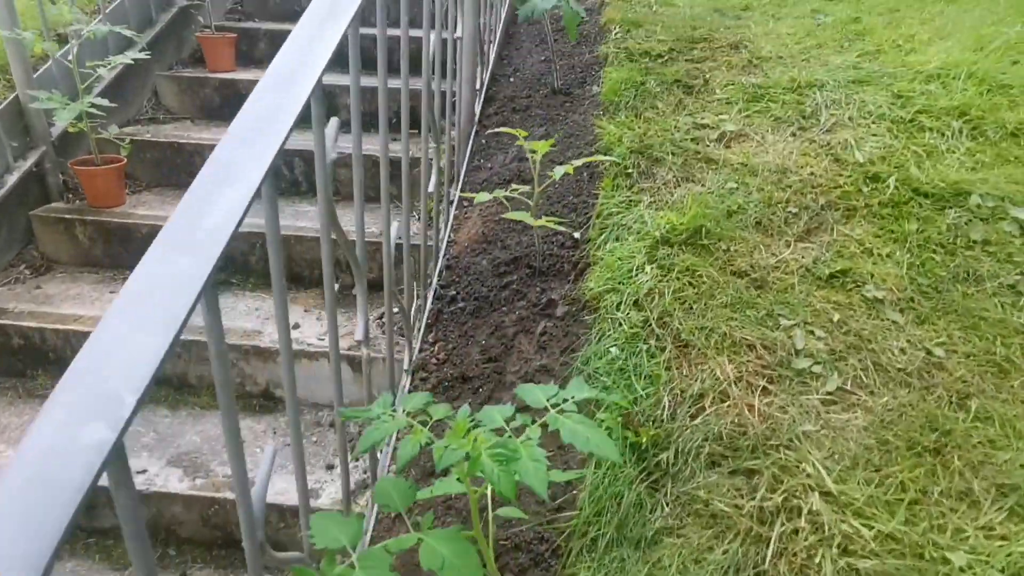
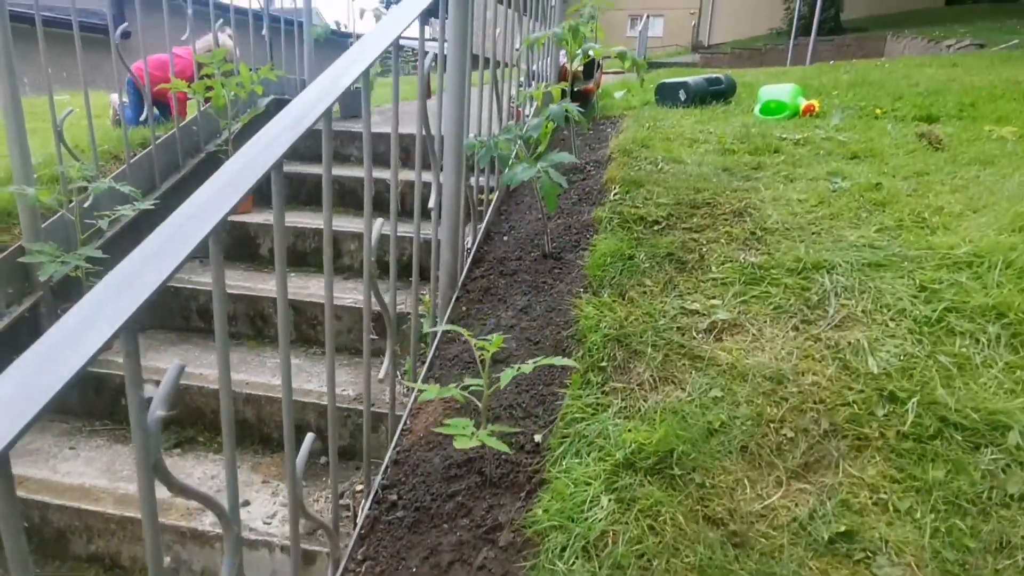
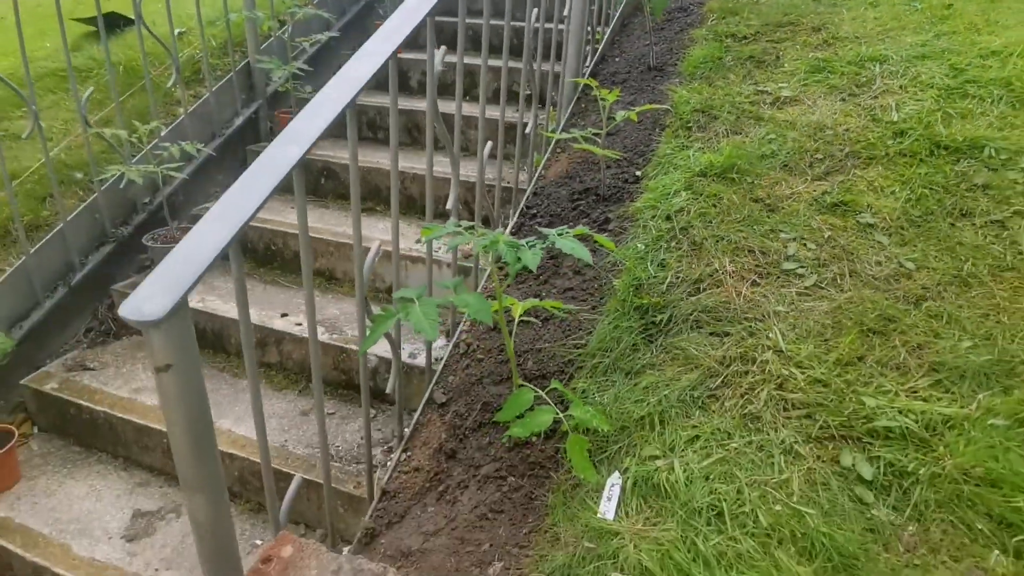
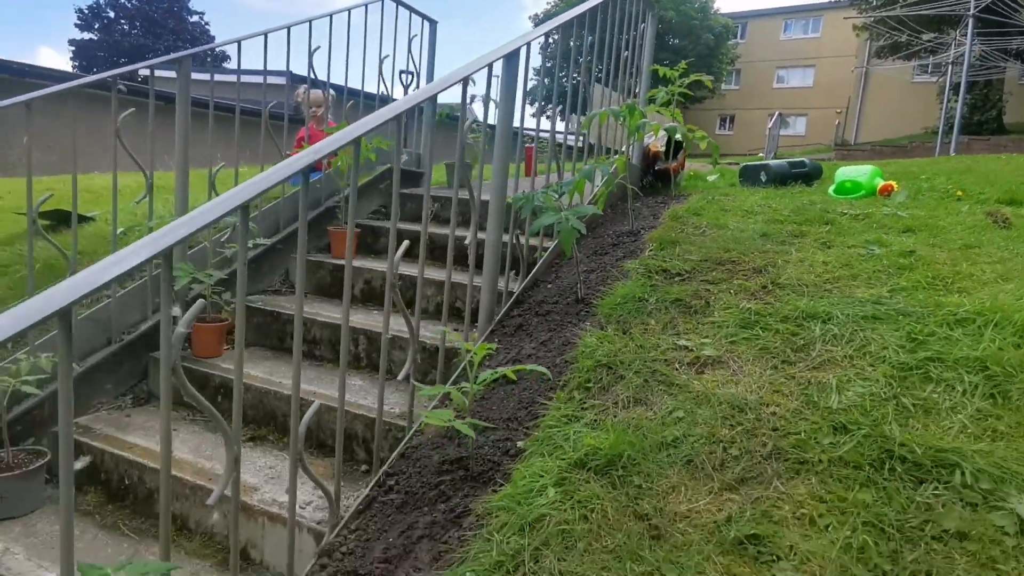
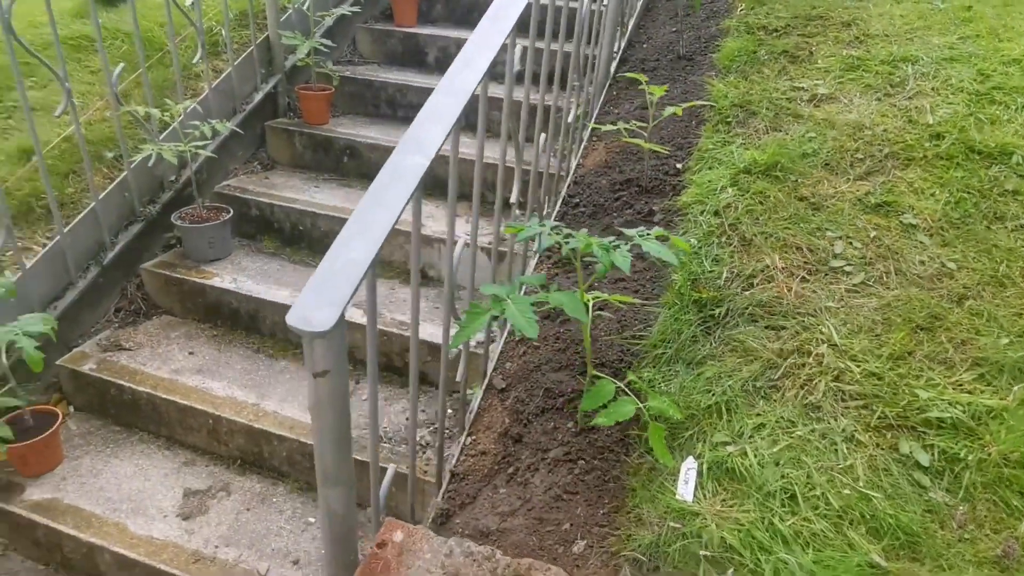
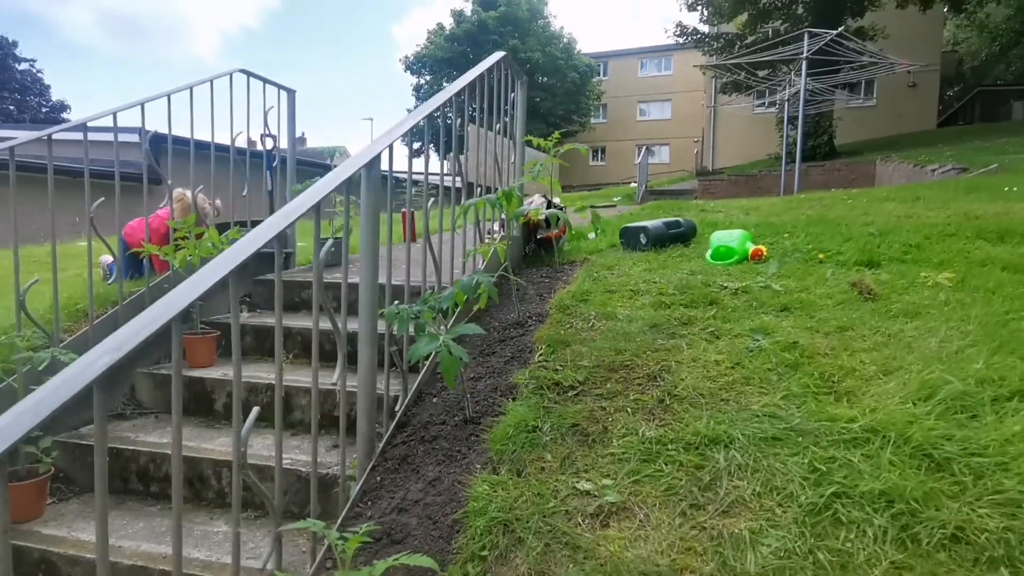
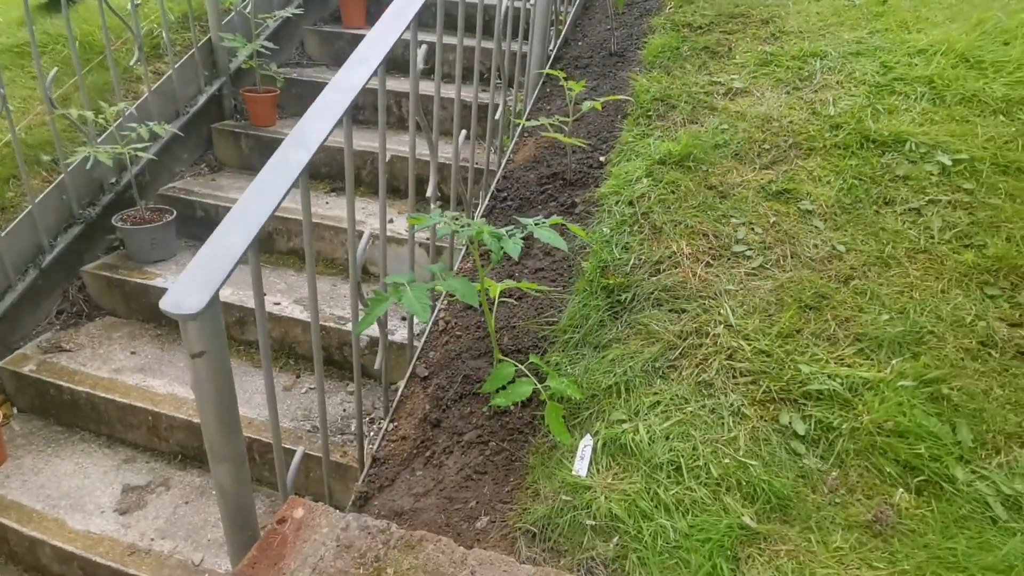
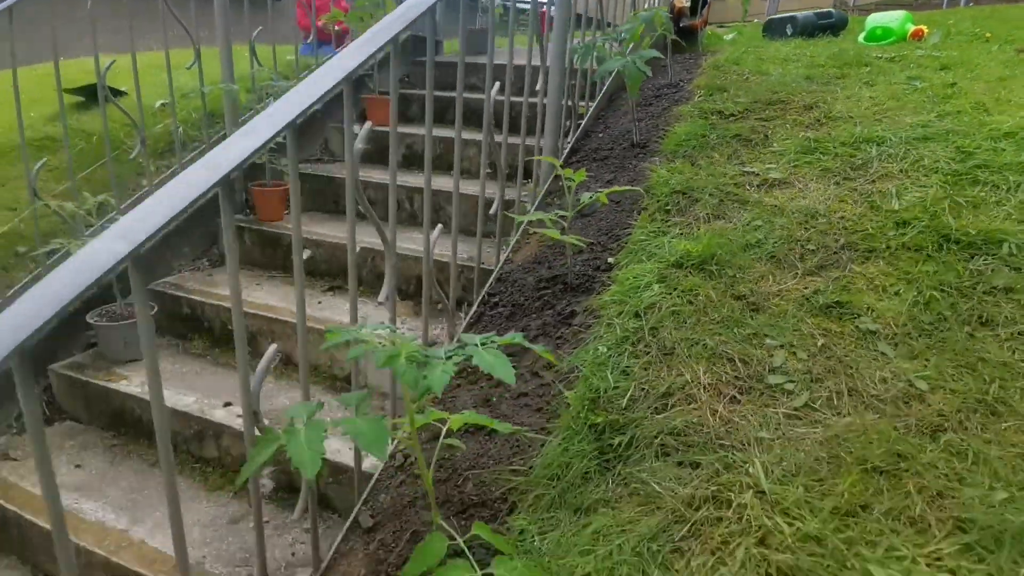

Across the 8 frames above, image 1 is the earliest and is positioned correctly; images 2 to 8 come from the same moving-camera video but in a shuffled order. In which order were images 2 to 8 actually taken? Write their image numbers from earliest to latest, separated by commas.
2, 6, 4, 8, 3, 7, 5
